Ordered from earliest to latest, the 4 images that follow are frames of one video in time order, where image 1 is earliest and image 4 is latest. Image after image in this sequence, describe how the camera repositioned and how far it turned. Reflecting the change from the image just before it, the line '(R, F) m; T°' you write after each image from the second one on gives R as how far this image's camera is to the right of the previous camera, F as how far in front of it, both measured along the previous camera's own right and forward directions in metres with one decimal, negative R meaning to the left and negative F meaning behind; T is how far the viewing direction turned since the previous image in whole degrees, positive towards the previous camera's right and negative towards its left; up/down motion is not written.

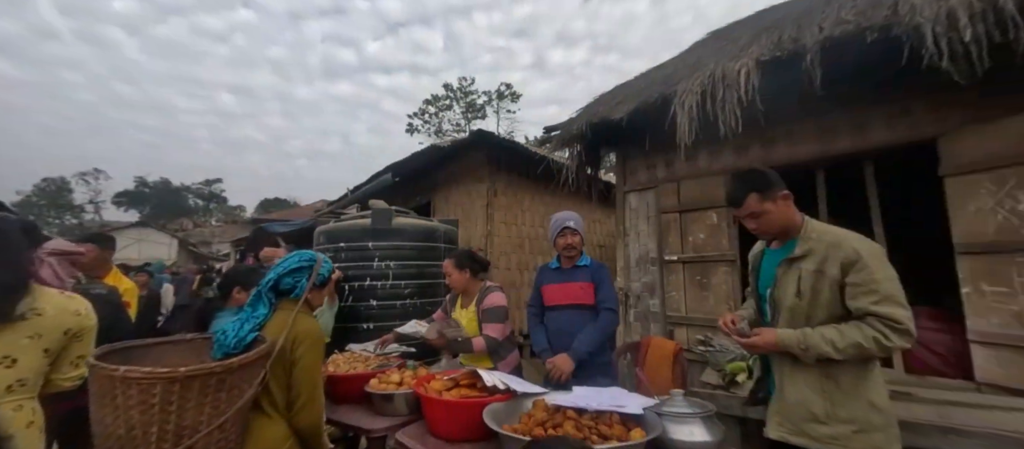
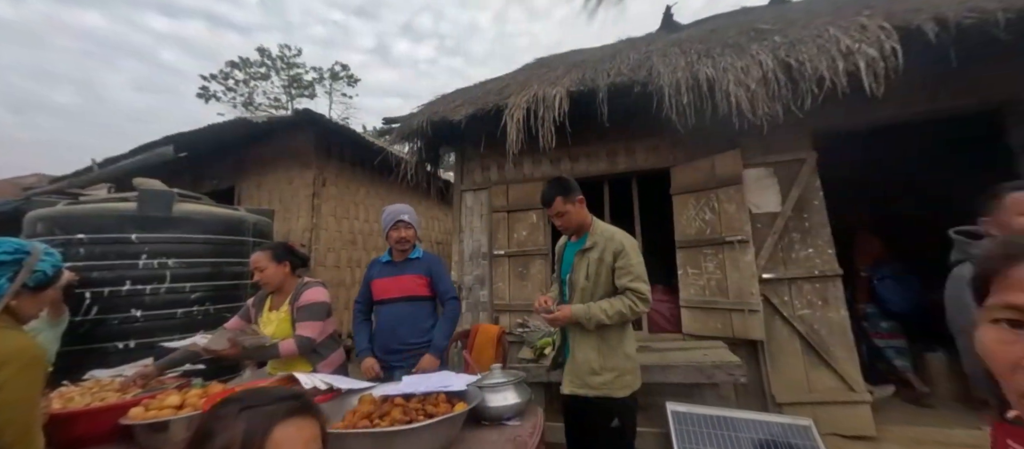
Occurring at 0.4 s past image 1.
(0.0, -0.1) m; +25°
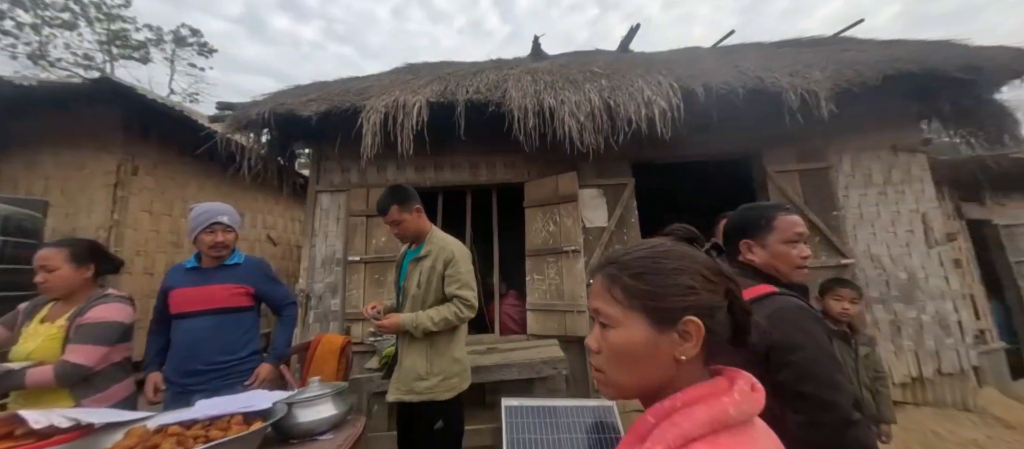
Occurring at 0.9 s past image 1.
(+0.4, -0.2) m; +17°
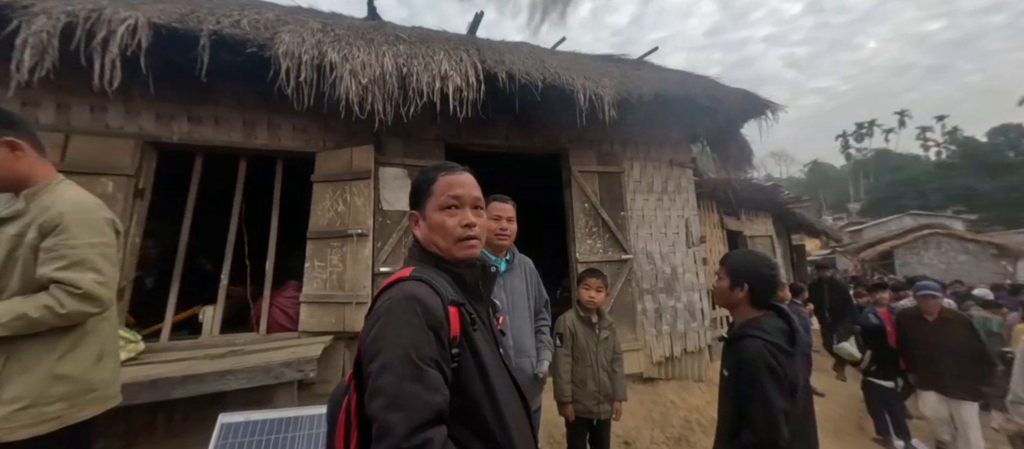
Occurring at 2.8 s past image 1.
(+1.0, +0.2) m; +18°
